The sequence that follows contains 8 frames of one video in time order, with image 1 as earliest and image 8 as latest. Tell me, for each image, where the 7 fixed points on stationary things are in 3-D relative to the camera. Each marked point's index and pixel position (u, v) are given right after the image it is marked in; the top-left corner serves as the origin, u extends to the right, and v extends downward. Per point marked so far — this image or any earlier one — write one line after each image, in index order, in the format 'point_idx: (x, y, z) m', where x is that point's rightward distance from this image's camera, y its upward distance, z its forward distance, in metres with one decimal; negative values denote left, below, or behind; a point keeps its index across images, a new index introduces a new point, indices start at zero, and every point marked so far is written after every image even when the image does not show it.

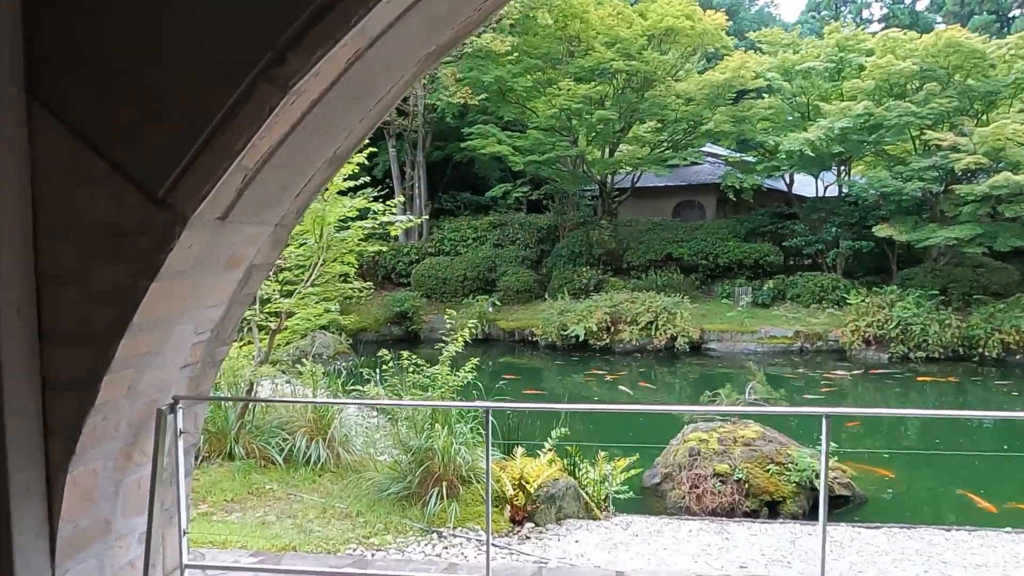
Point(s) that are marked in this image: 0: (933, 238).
0: (+5.9, +0.7, +9.4) m
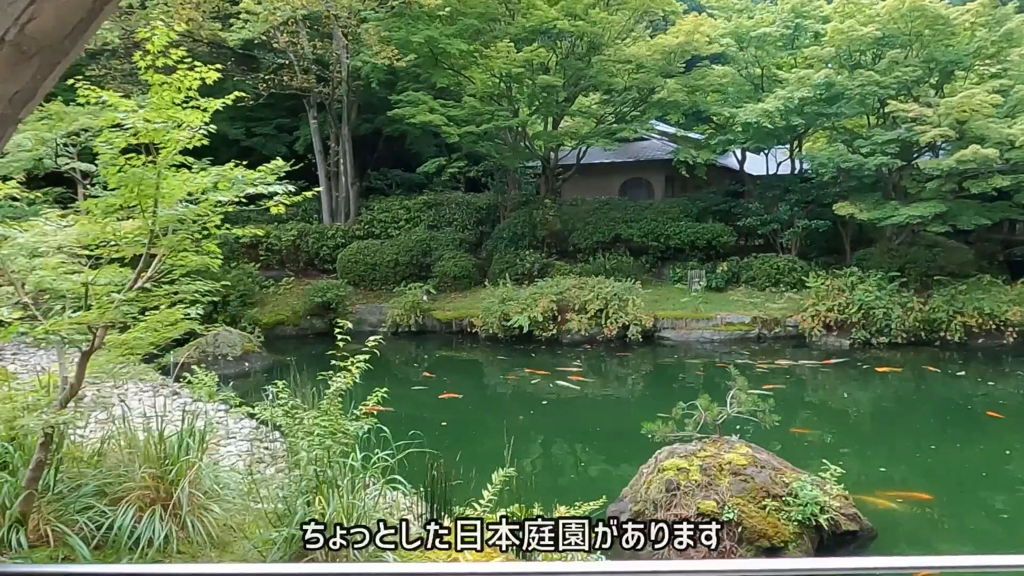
0: (+5.1, +1.0, +8.9) m
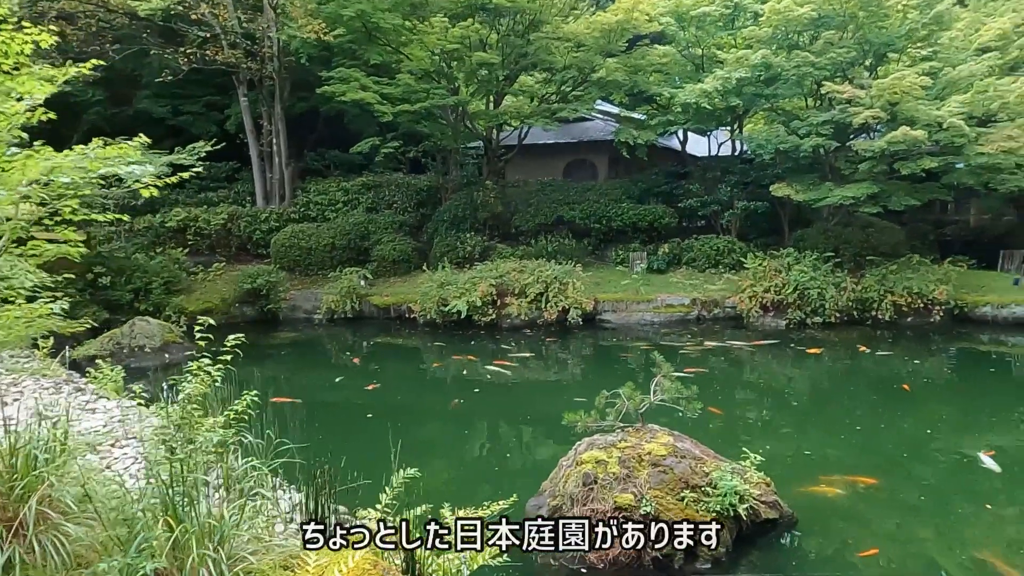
0: (+4.3, +1.2, +9.0) m
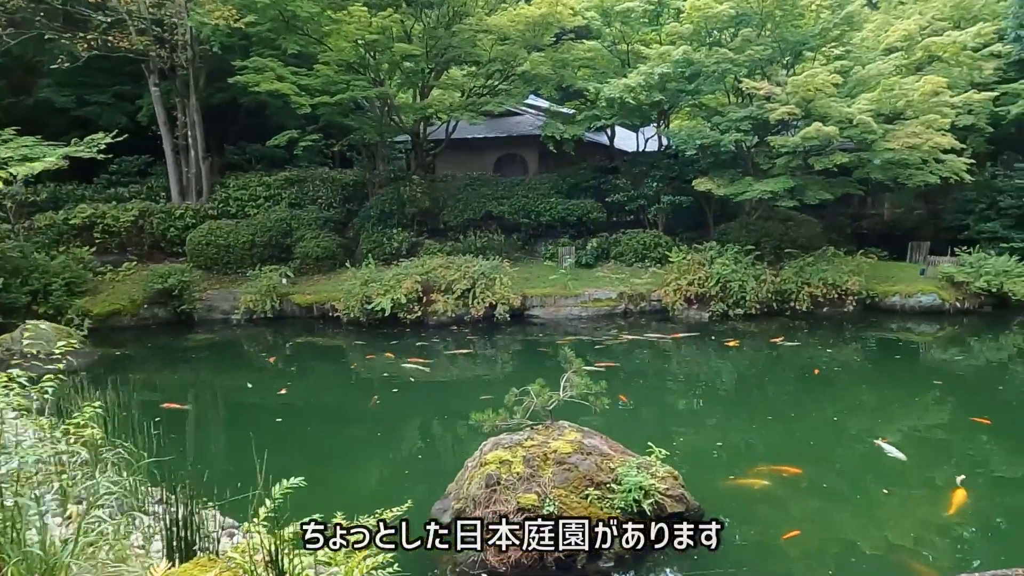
0: (+3.3, +1.3, +9.2) m
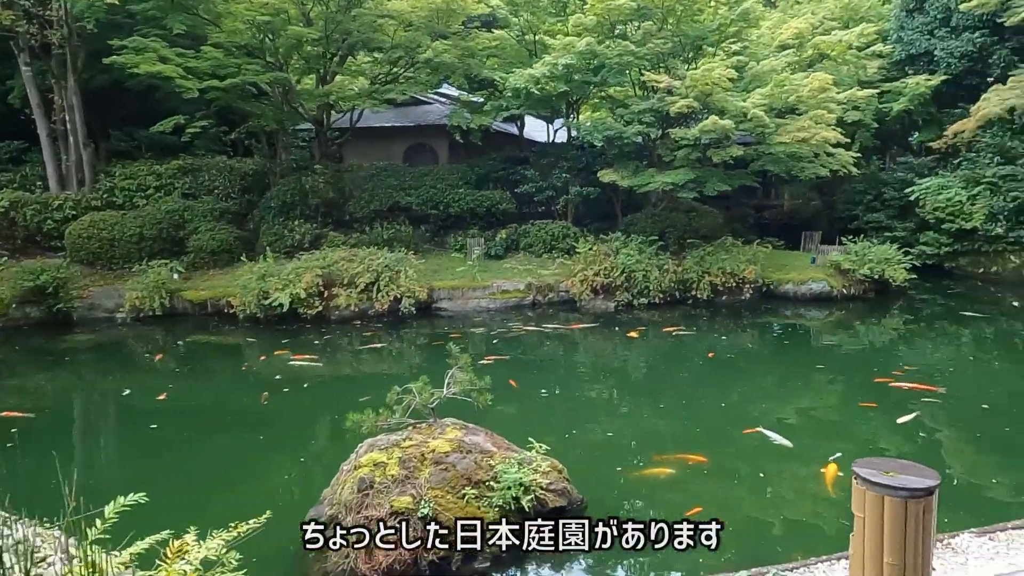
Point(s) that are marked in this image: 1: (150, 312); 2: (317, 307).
0: (+2.0, +1.5, +9.3) m
1: (-4.6, -0.3, +8.5) m
2: (-2.4, -0.2, +8.4) m
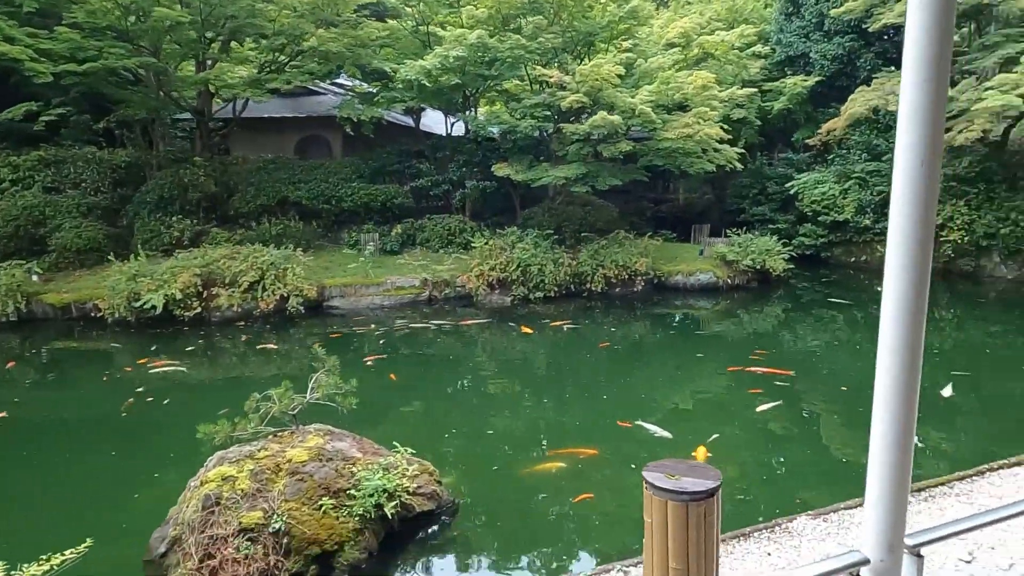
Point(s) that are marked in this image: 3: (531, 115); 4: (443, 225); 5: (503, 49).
0: (+0.5, +1.6, +9.4) m
1: (-5.9, -0.4, +7.7) m
2: (-3.7, -0.2, +7.9) m
3: (+0.3, +2.4, +9.4) m
4: (-1.0, +1.0, +10.1) m
5: (-0.1, +3.2, +9.0) m
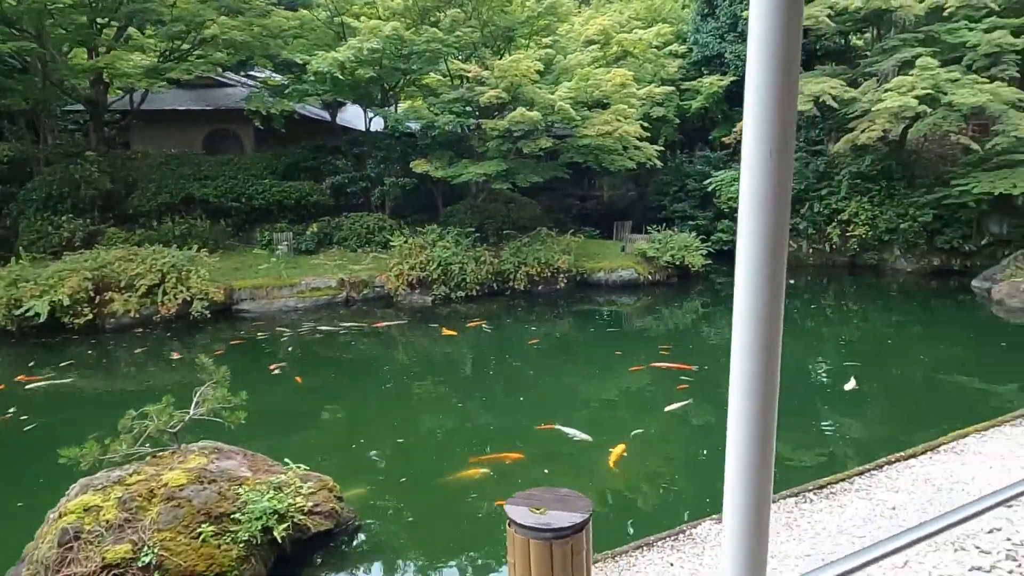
0: (-0.6, +1.6, +9.2) m
1: (-6.8, -0.4, +6.9) m
2: (-4.6, -0.3, +7.3) m
3: (-0.9, +2.4, +9.2) m
4: (-2.2, +1.0, +9.7) m
5: (-1.2, +3.2, +8.7) m
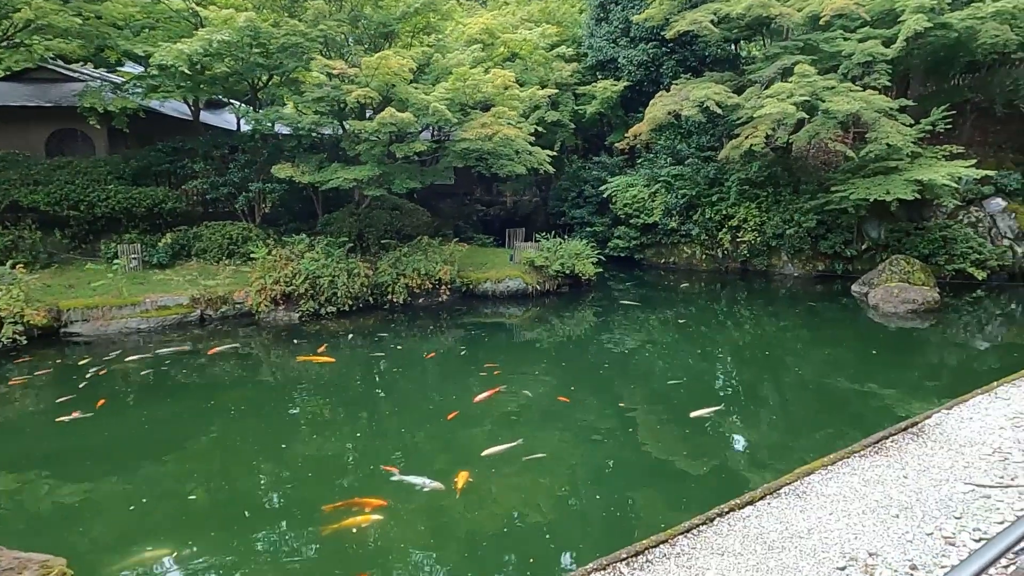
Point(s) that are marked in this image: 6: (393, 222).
0: (-2.2, +1.4, +8.5) m
1: (-8.1, -0.7, +5.6) m
2: (-6.0, -0.5, +6.2) m
3: (-2.5, +2.3, +8.5) m
4: (-3.8, +0.7, +8.9) m
5: (-2.8, +3.0, +8.0) m
6: (-1.8, +1.0, +9.9) m
